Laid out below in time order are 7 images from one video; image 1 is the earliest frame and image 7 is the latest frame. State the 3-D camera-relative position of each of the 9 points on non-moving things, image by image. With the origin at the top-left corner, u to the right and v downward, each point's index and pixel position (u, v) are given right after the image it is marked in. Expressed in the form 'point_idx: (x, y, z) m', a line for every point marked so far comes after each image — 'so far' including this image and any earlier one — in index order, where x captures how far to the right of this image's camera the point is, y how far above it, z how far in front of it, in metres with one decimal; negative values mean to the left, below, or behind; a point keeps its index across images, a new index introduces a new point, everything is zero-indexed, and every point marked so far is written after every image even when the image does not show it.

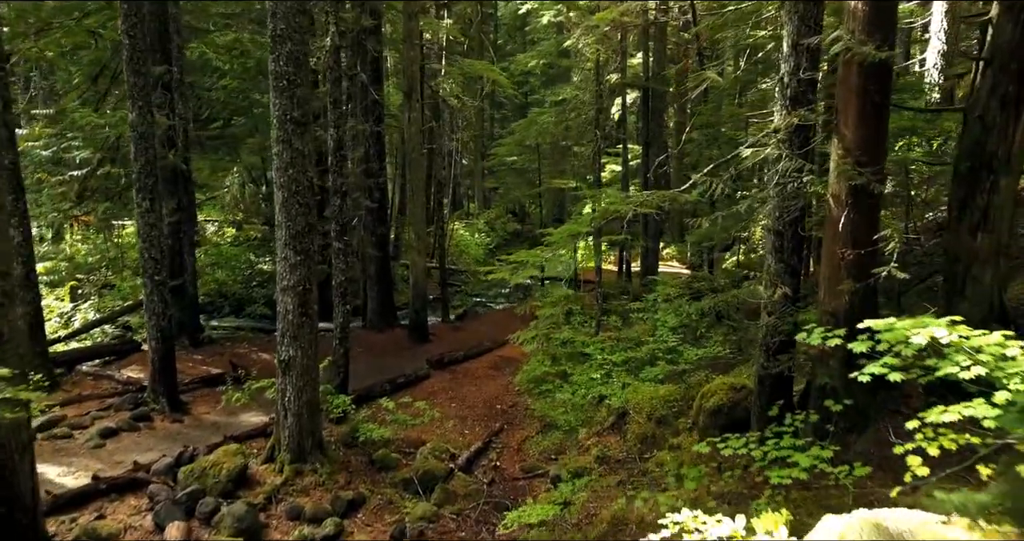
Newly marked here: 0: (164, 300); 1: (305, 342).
0: (-5.7, -0.5, +9.7) m
1: (-2.8, -1.0, +8.0) m
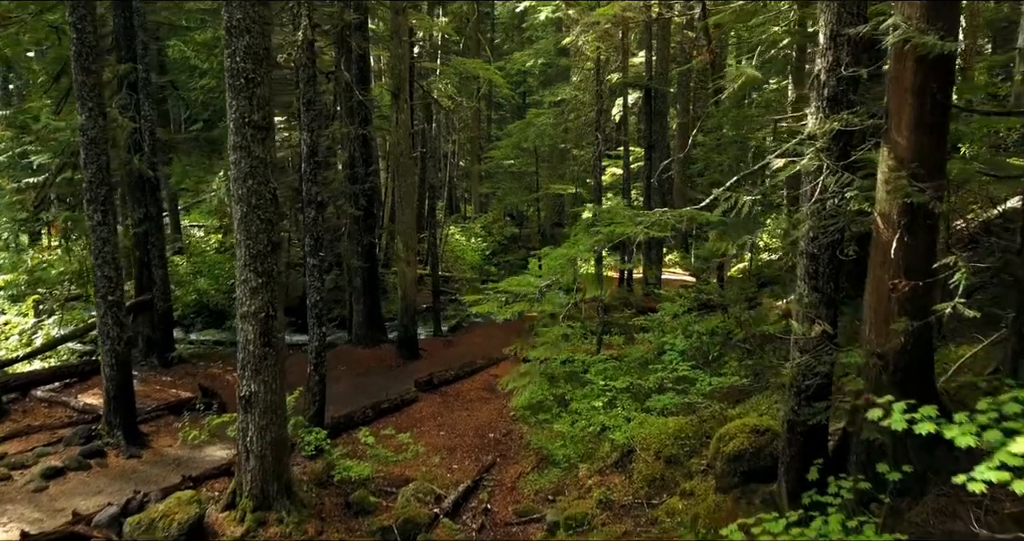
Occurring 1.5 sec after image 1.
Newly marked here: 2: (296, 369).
0: (-5.8, -0.8, +8.8) m
1: (-2.9, -1.2, +7.0) m
2: (-4.5, -2.4, +11.6) m
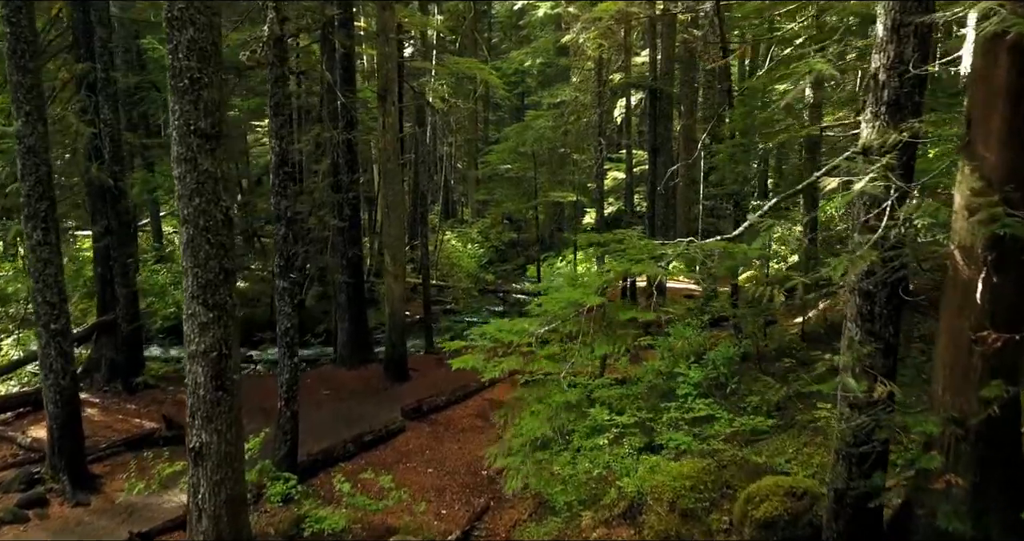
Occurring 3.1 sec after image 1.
0: (-5.9, -1.1, +7.8) m
1: (-2.9, -1.6, +6.1) m
2: (-4.6, -2.7, +10.7) m
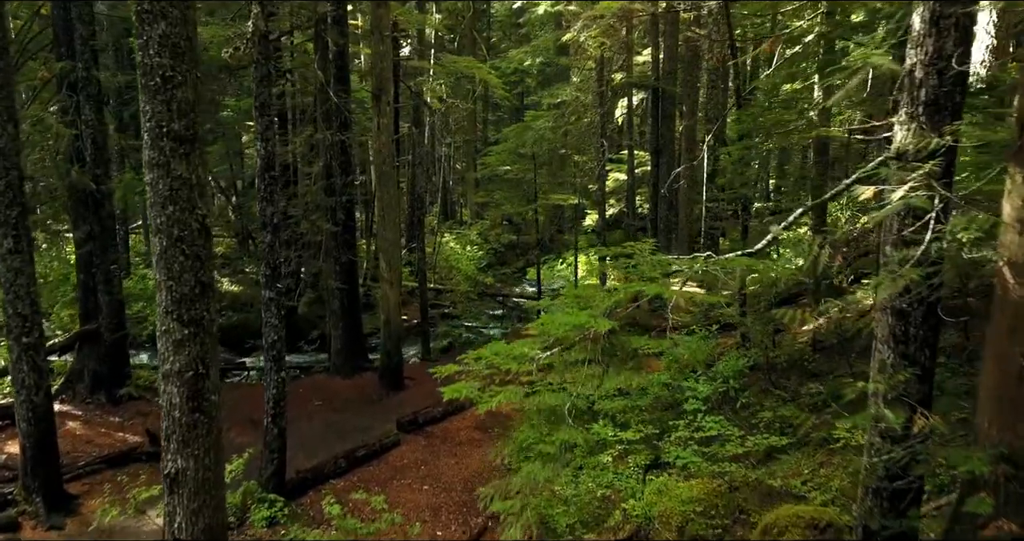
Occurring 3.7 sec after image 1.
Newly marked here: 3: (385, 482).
0: (-5.9, -1.2, +7.4) m
1: (-2.9, -1.7, +5.6) m
2: (-4.6, -2.8, +10.3) m
3: (-1.9, -3.2, +9.0) m
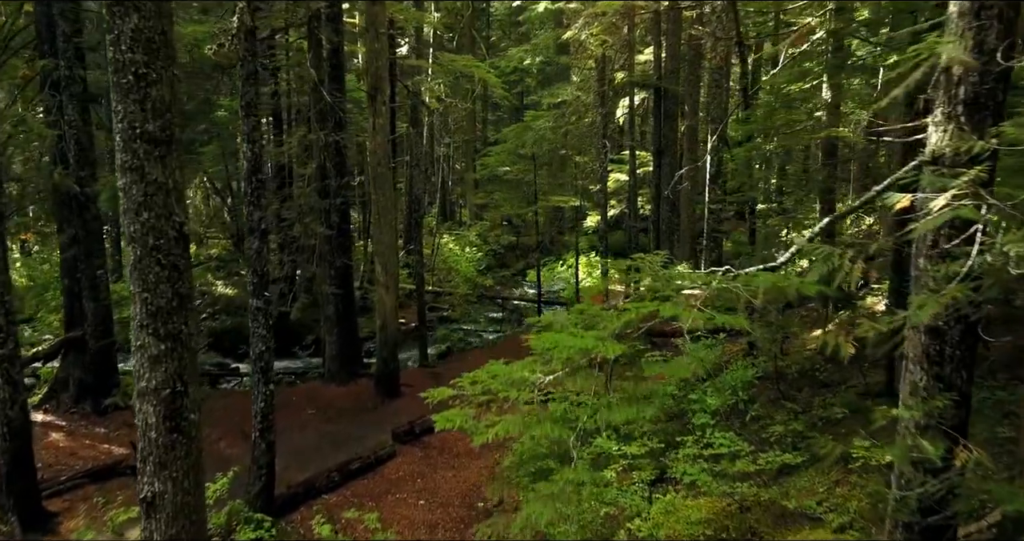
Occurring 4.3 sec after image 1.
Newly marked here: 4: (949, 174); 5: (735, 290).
0: (-5.9, -1.3, +7.0) m
1: (-3.0, -1.8, +5.3) m
2: (-4.6, -2.9, +9.9) m
3: (-1.9, -3.3, +8.6) m
4: (+2.6, +0.6, +3.5) m
5: (+1.9, -0.1, +5.1) m
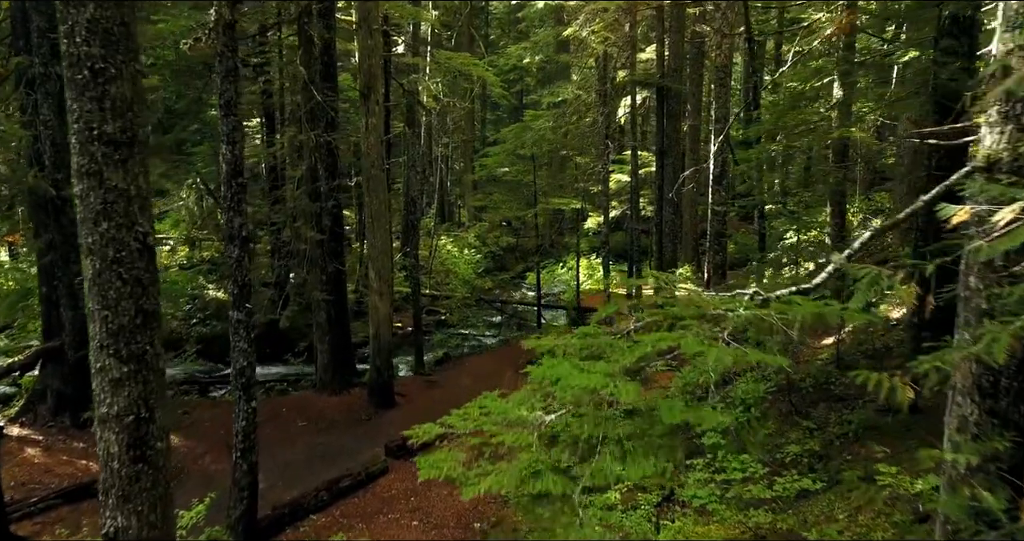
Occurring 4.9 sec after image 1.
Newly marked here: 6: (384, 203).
0: (-5.9, -1.4, +6.6) m
1: (-3.0, -1.9, +4.8) m
2: (-4.6, -3.0, +9.4) m
3: (-2.0, -3.4, +8.2) m
4: (+2.5, +0.5, +3.1) m
5: (+1.8, -0.2, +4.7) m
6: (-2.6, +1.3, +11.9) m
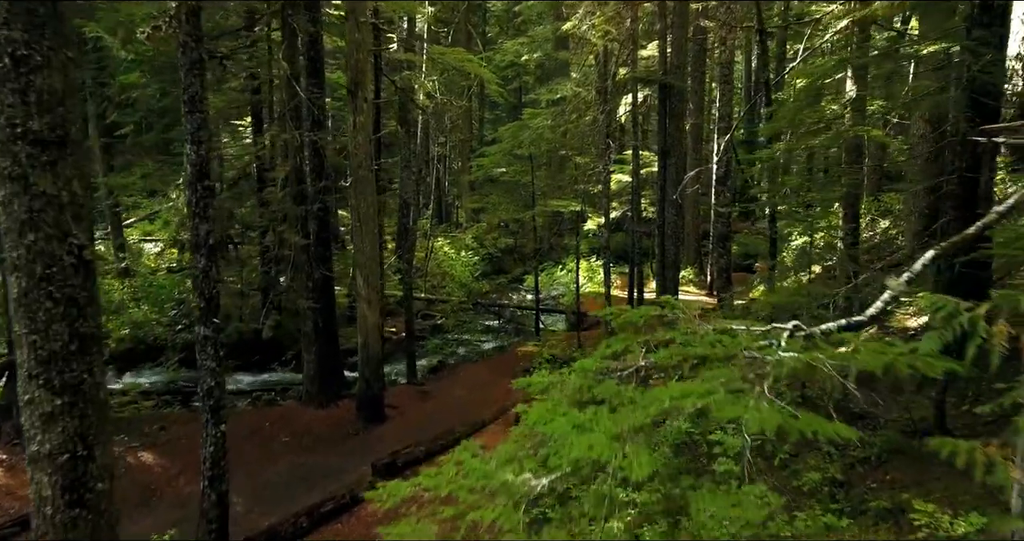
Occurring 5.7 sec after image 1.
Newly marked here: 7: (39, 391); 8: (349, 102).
0: (-6.0, -1.5, +6.0) m
1: (-3.1, -2.0, +4.2) m
2: (-4.7, -3.1, +8.9) m
3: (-2.0, -3.5, +7.6) m
4: (+2.5, +0.3, +2.5) m
5: (+1.8, -0.3, +4.1) m
6: (-2.6, +1.2, +11.3) m
7: (-3.2, -0.8, +4.0) m
8: (-3.0, +3.2, +11.2) m
